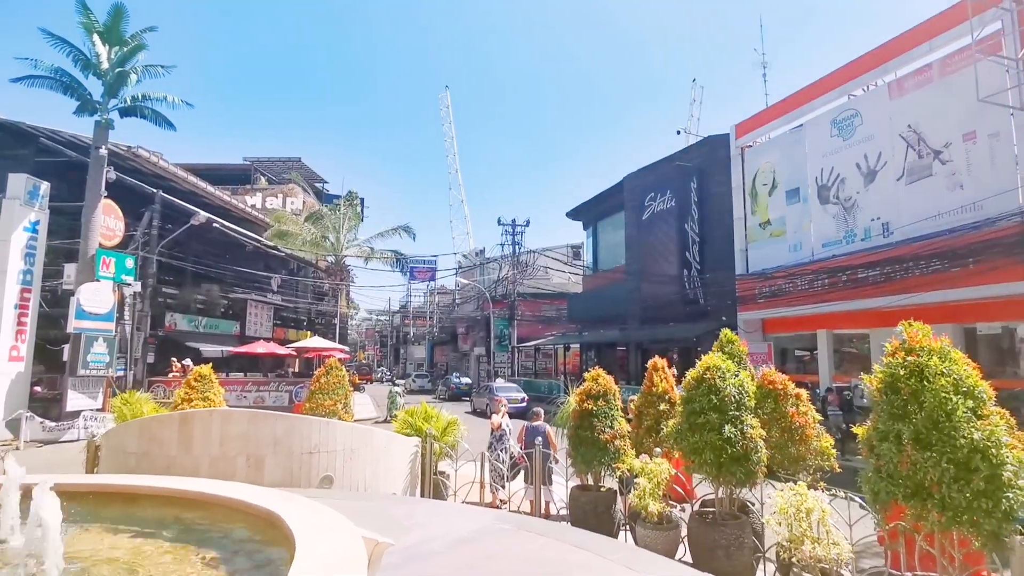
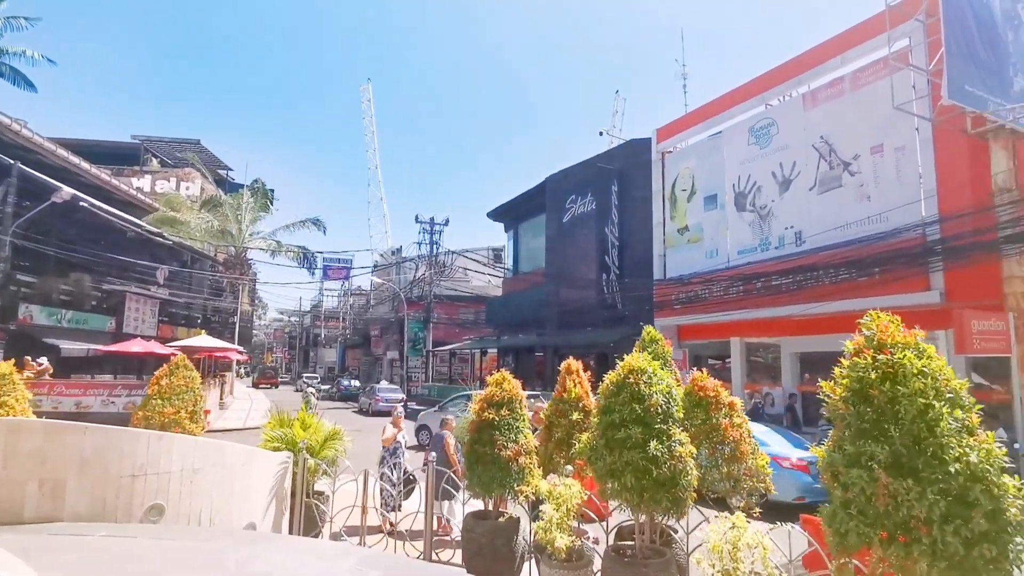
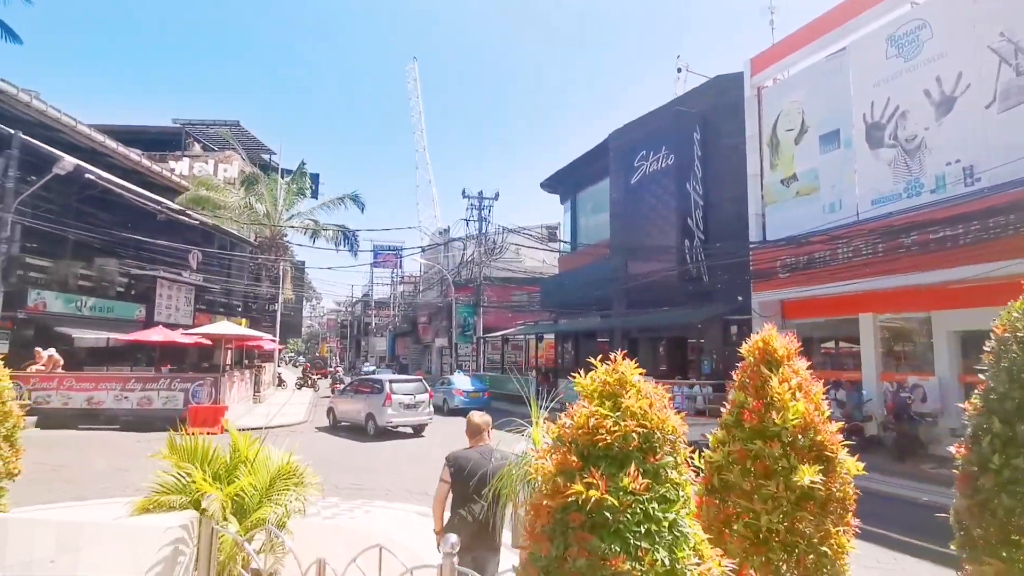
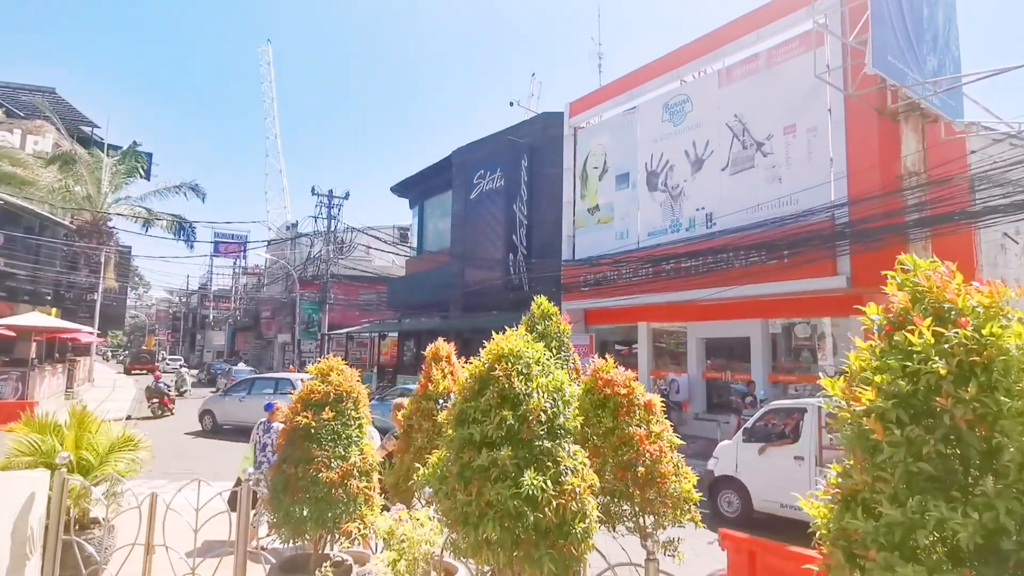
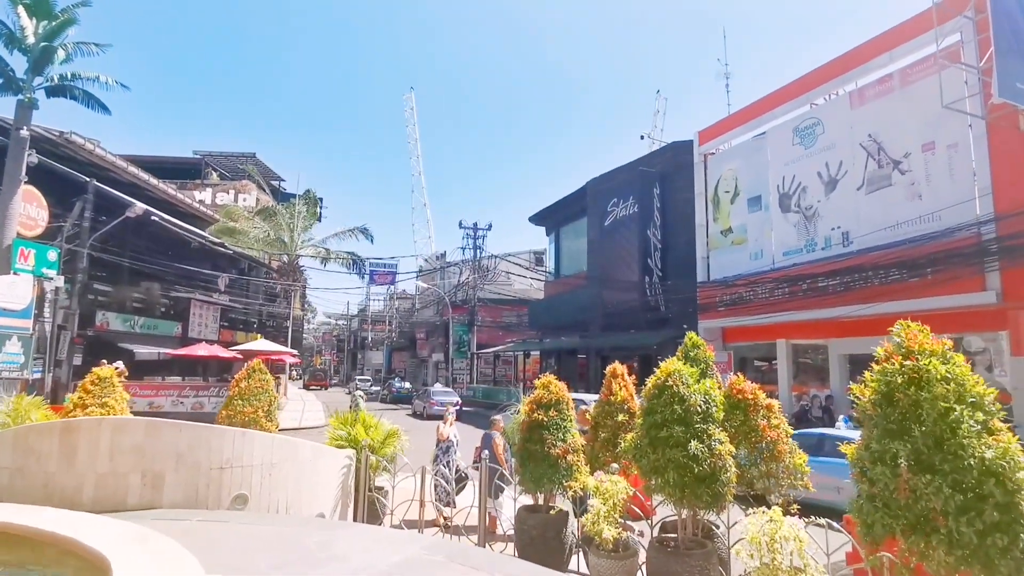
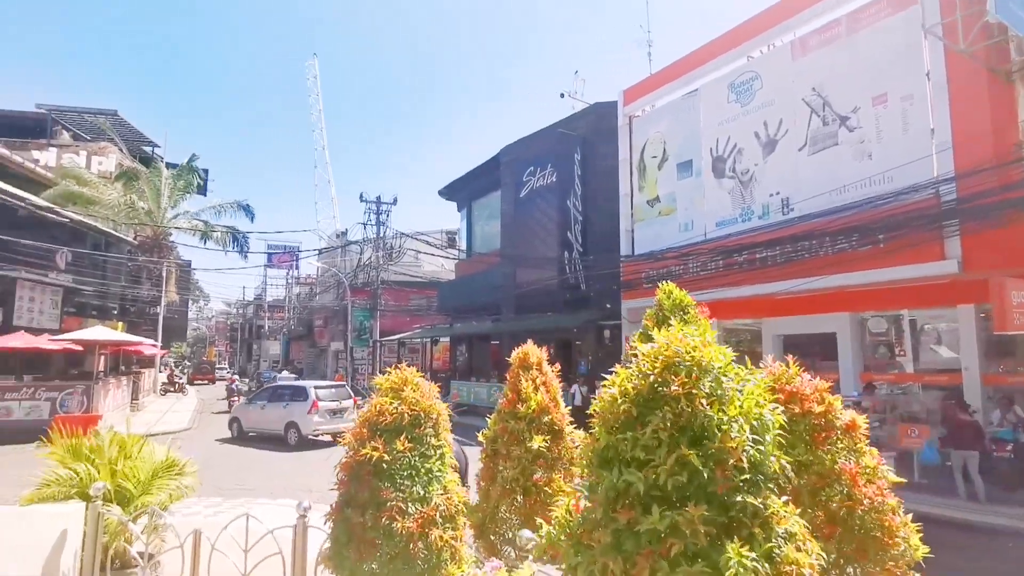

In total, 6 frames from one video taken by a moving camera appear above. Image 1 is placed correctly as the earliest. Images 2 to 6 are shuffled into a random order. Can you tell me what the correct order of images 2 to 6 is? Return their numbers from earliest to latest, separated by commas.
5, 2, 4, 6, 3
